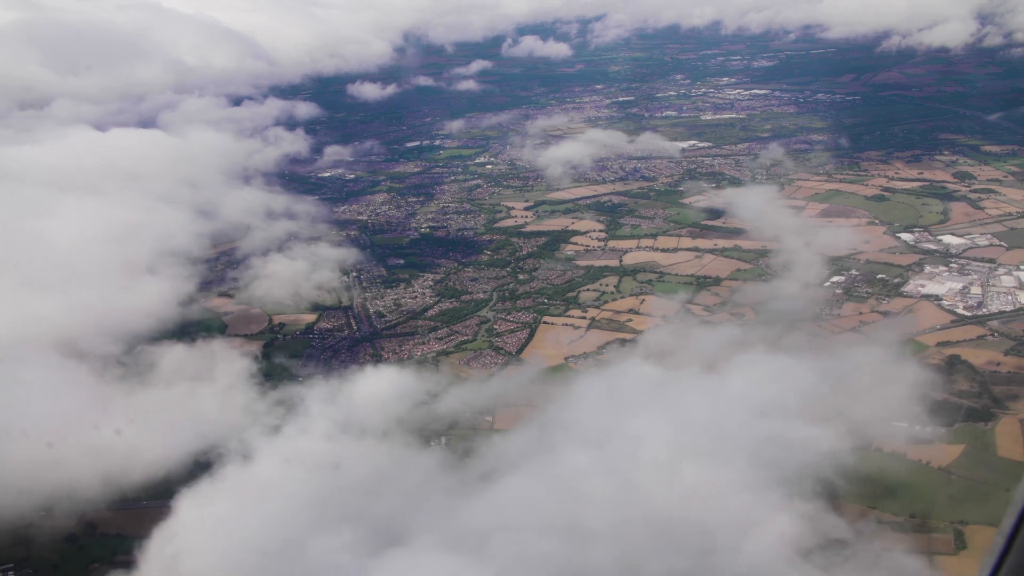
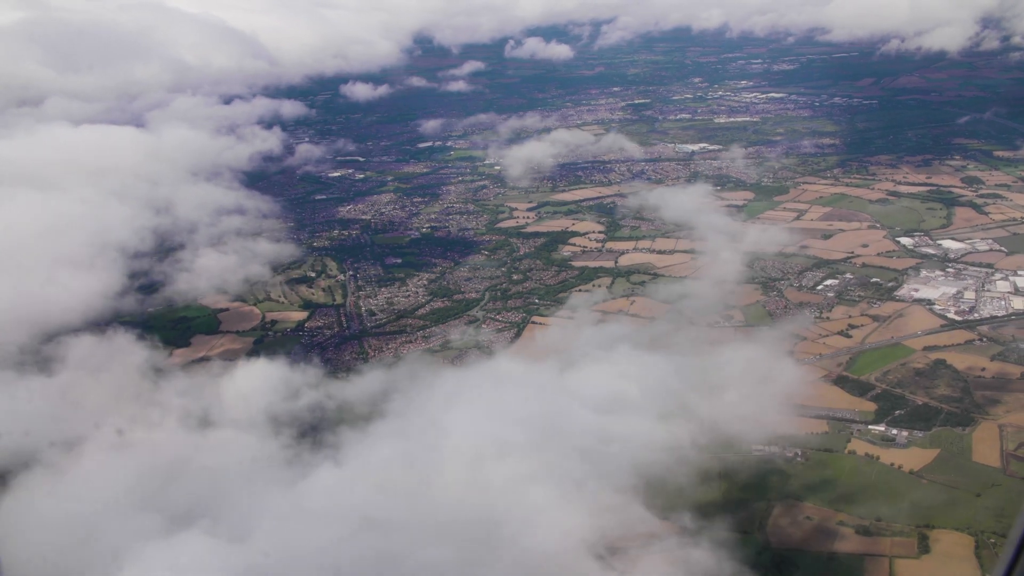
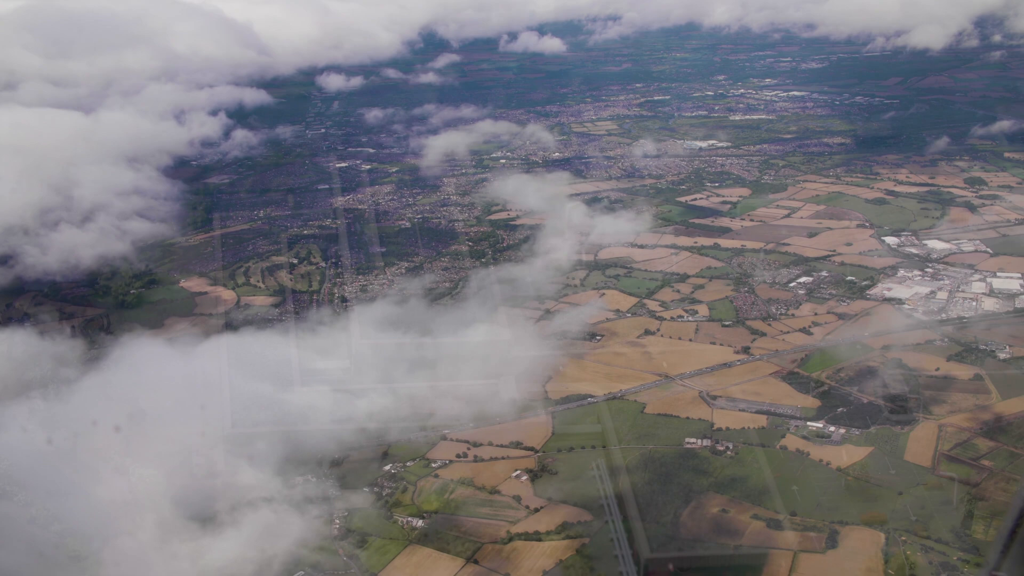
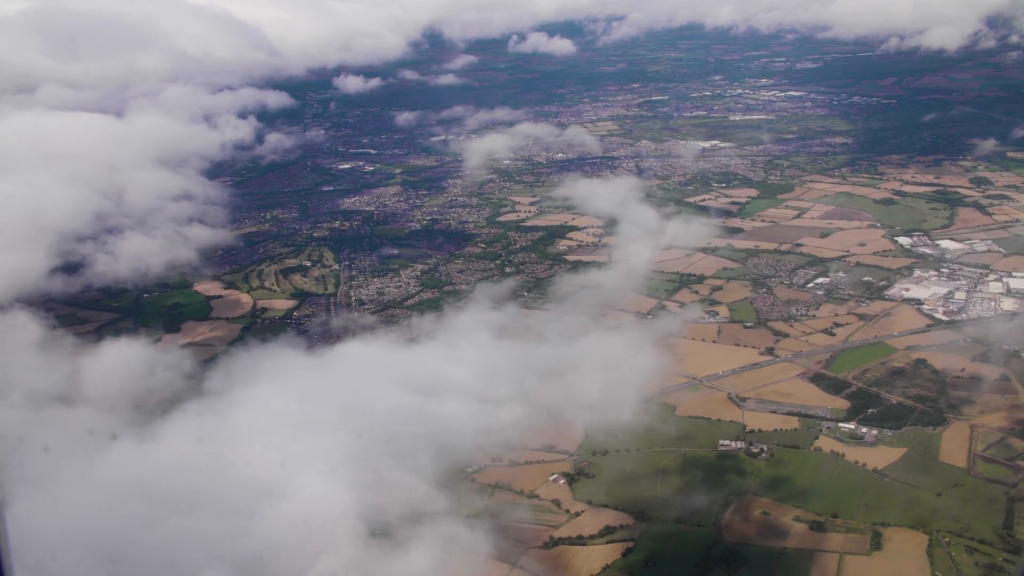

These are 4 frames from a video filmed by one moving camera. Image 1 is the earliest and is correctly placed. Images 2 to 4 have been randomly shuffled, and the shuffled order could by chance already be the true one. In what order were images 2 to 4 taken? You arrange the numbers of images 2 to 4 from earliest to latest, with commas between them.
2, 4, 3
